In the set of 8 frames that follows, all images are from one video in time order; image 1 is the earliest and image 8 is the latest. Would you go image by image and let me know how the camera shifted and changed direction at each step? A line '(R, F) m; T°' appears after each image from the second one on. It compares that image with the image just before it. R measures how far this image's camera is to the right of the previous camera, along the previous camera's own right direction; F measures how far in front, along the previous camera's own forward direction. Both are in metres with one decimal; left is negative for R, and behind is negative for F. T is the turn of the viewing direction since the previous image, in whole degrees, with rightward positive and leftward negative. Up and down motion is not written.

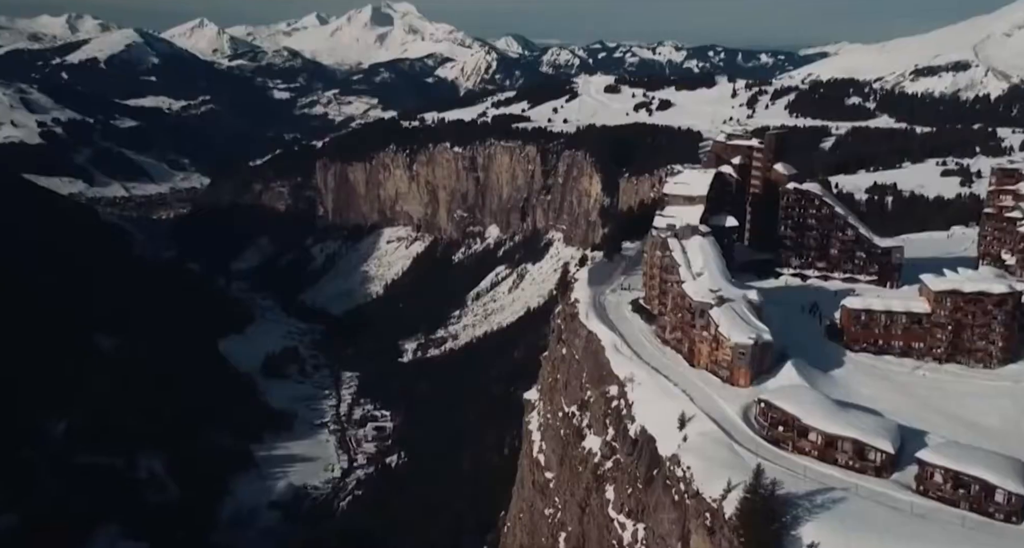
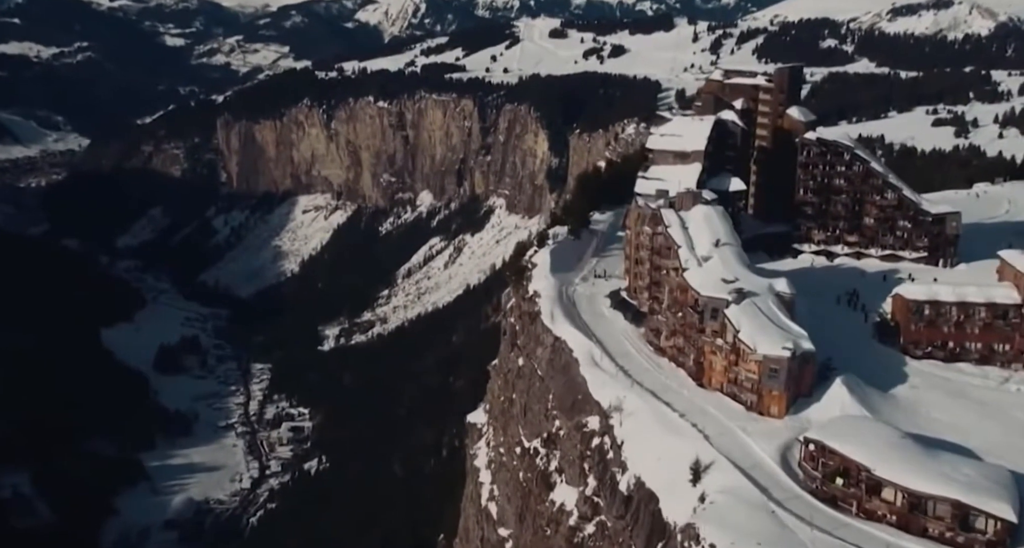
(0.0, +22.7) m; +3°
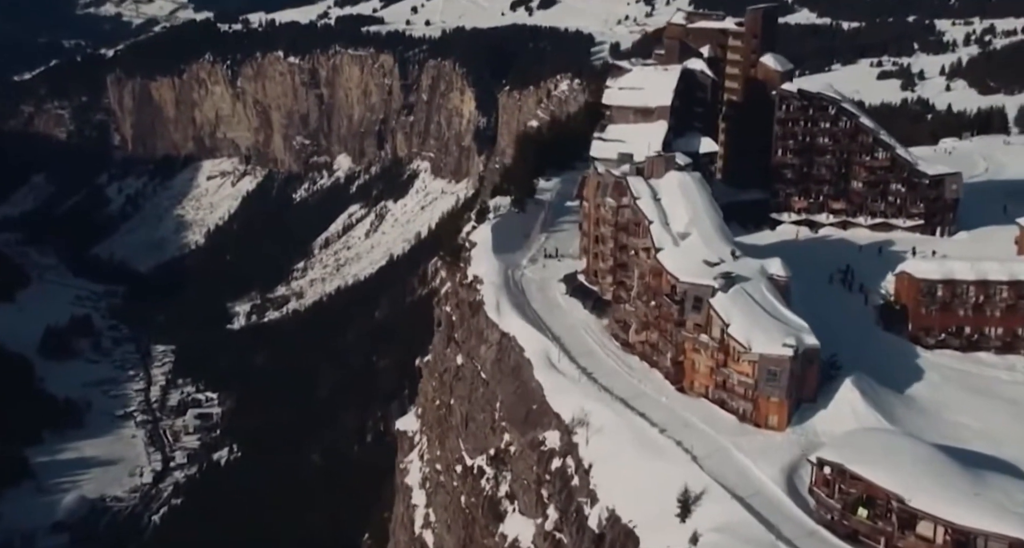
(-0.7, +10.6) m; +4°
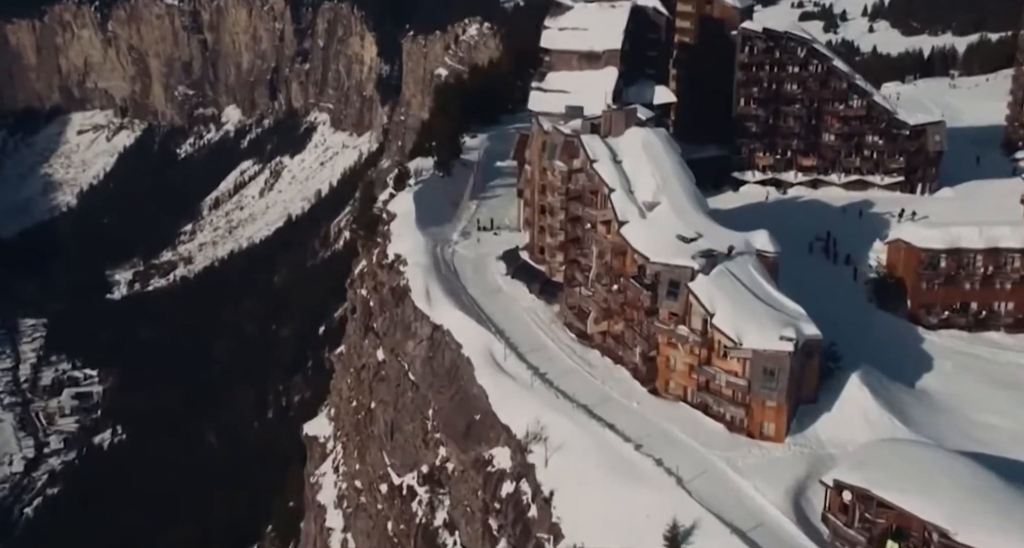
(-1.2, +8.7) m; +5°
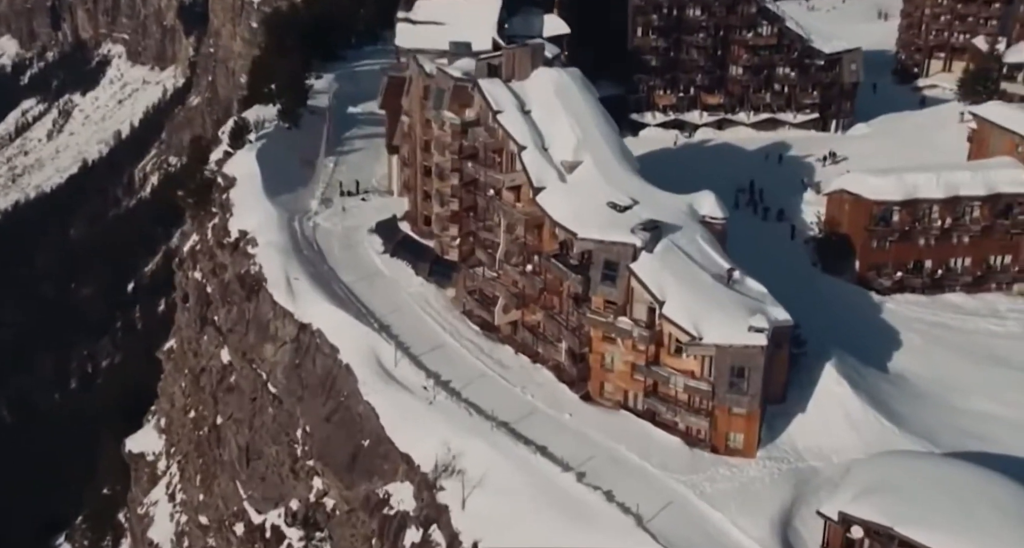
(-2.1, +8.6) m; +9°
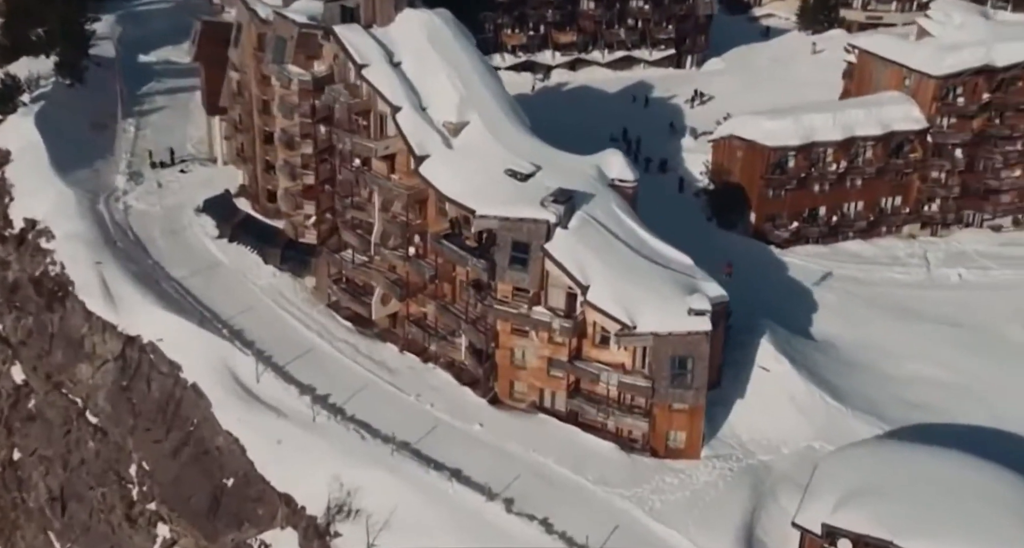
(-2.5, +5.4) m; +11°
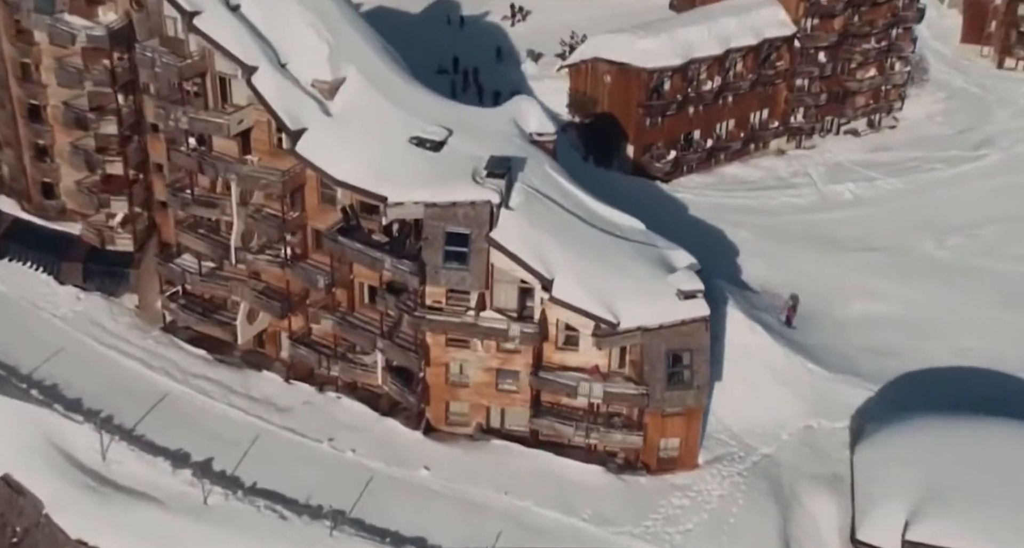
(-4.0, +6.2) m; +15°
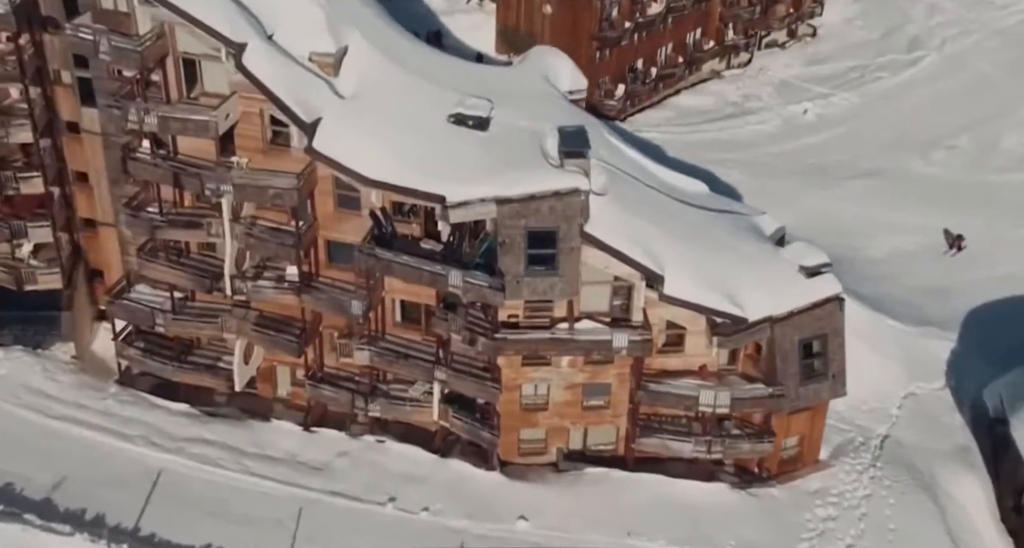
(-4.6, +4.3) m; +12°
